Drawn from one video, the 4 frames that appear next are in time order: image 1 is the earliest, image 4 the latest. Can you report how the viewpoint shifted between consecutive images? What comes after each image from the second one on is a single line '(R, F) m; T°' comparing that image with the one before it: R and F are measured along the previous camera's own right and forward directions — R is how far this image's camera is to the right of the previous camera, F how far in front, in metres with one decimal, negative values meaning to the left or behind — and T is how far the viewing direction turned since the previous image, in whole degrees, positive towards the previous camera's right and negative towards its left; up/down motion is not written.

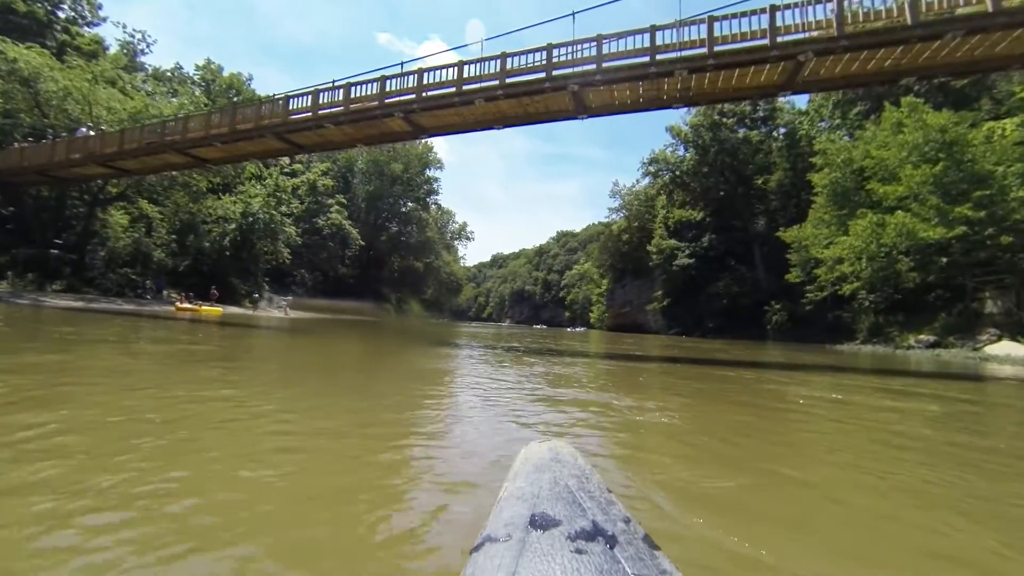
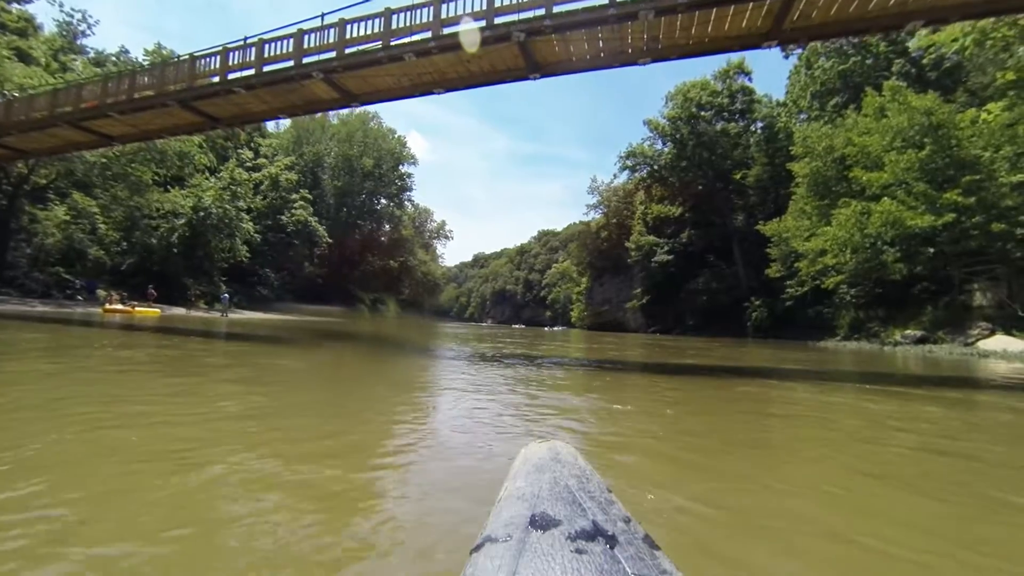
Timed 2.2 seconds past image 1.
(+0.2, +0.6) m; +2°
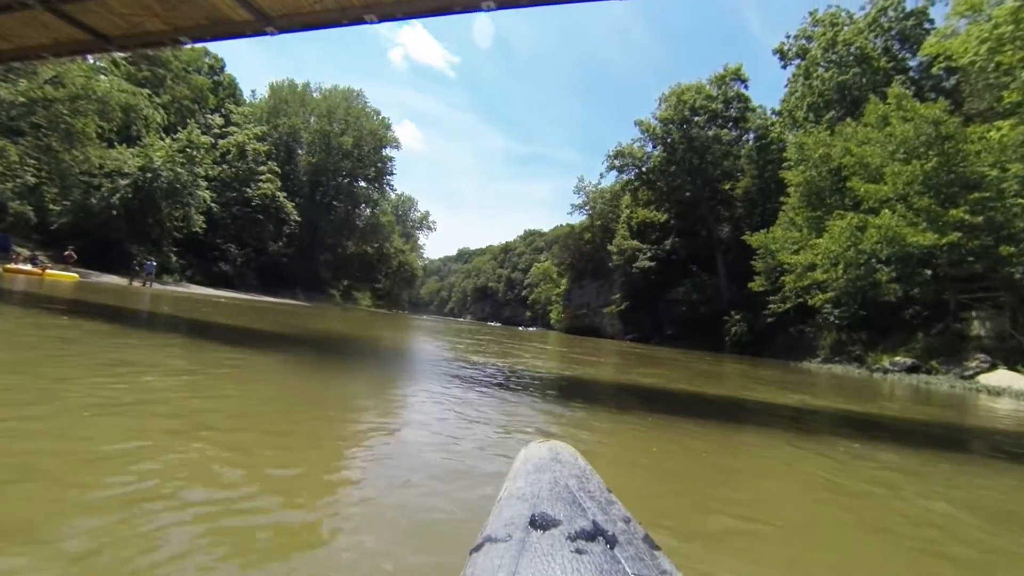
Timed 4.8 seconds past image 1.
(+0.2, +0.7) m; +2°
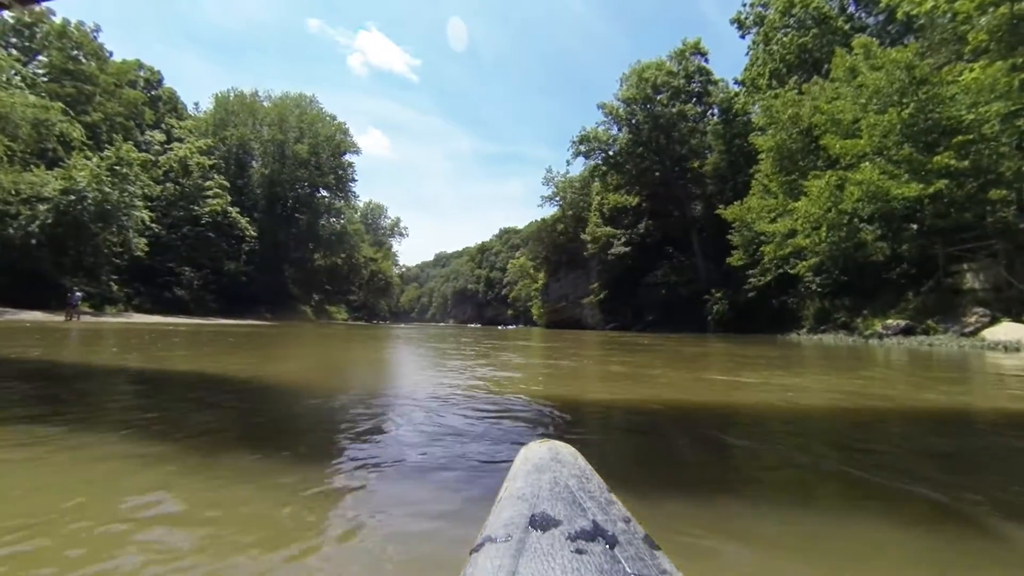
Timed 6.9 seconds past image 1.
(+0.2, +0.6) m; +2°
